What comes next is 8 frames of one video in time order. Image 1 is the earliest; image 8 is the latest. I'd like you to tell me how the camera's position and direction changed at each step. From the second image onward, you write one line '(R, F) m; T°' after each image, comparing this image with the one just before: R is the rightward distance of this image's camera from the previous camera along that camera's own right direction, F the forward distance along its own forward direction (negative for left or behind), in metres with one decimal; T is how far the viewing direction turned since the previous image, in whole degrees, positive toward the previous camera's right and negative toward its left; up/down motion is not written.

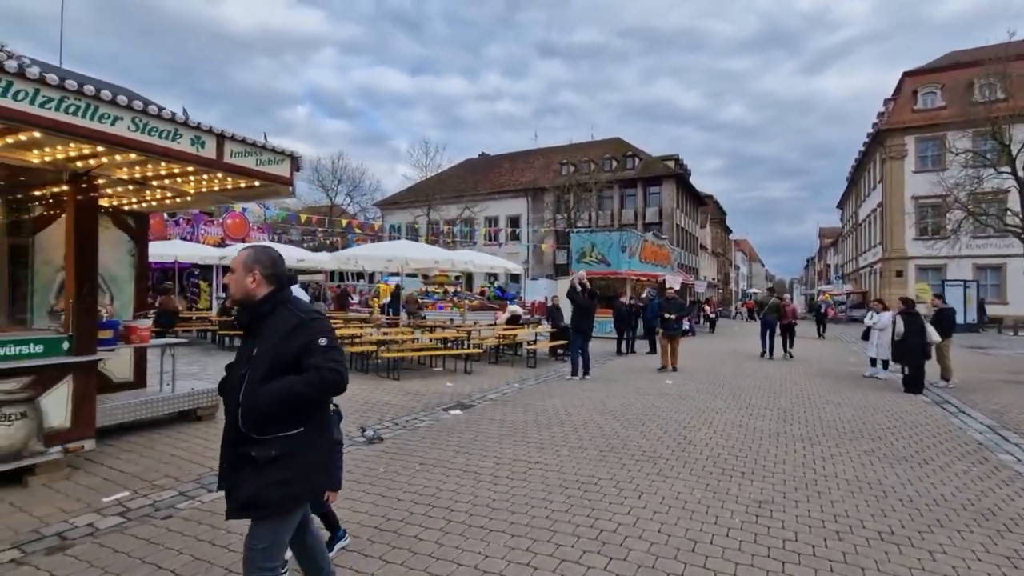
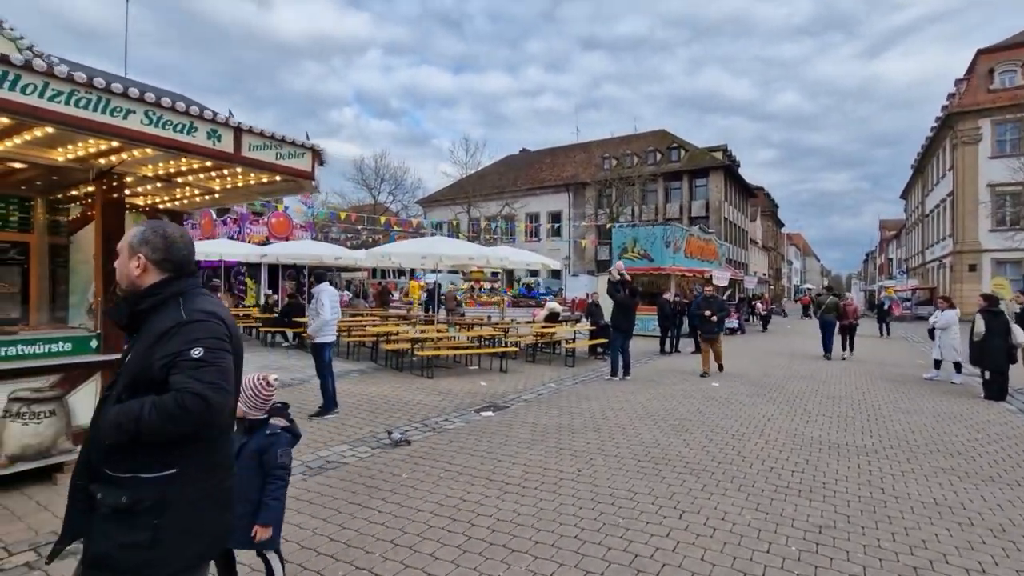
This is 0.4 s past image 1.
(+0.1, +0.4) m; -5°
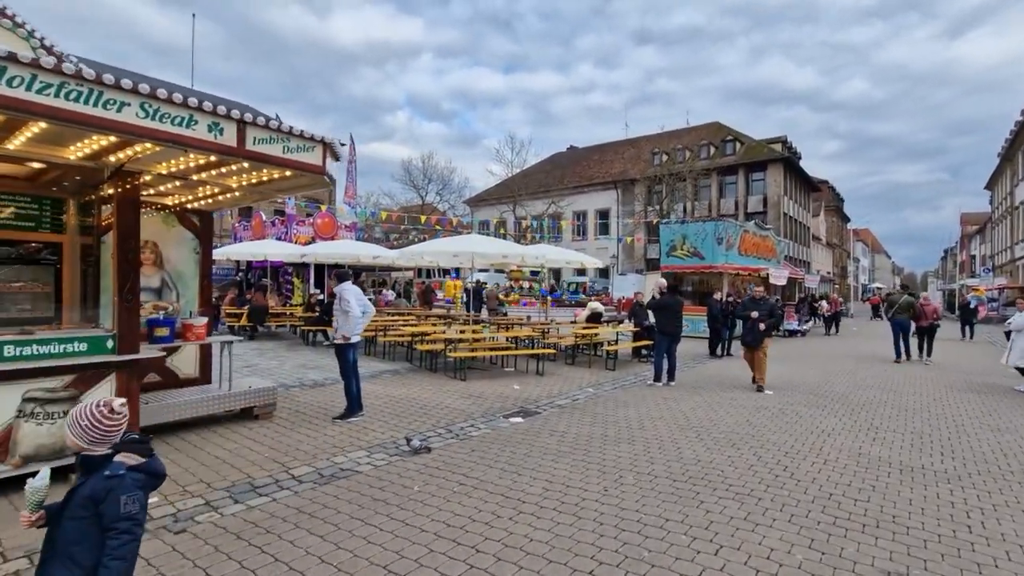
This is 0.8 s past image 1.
(+0.3, +0.4) m; -6°
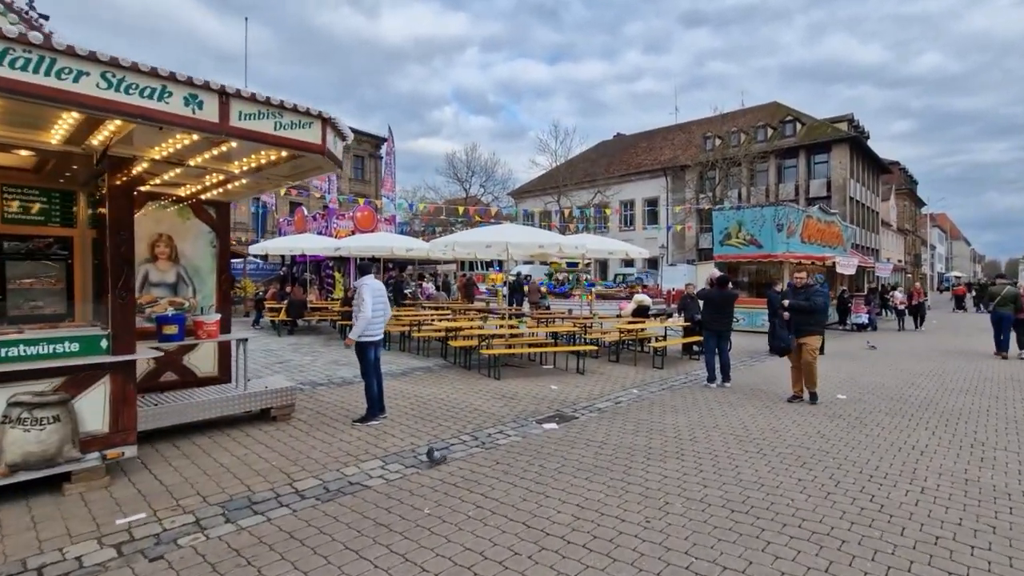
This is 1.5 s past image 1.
(+0.2, +0.7) m; -5°
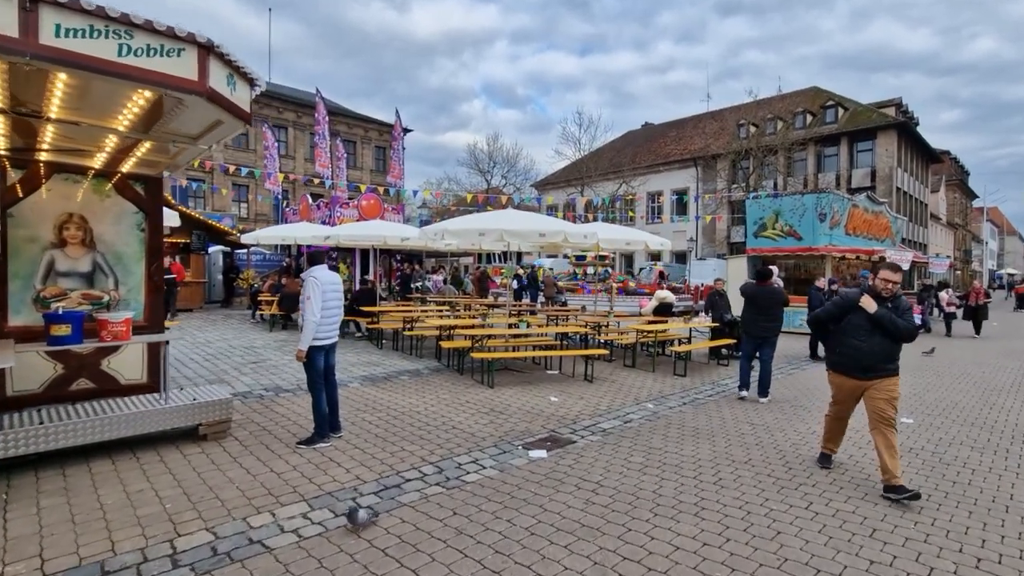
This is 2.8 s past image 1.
(+0.5, +1.3) m; -3°
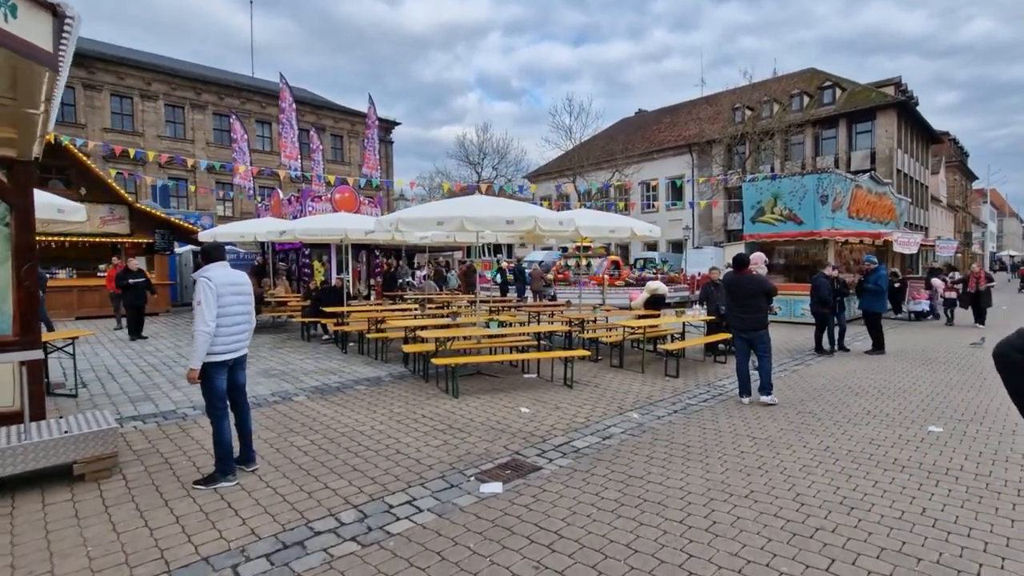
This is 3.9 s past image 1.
(+0.5, +1.0) m; 0°
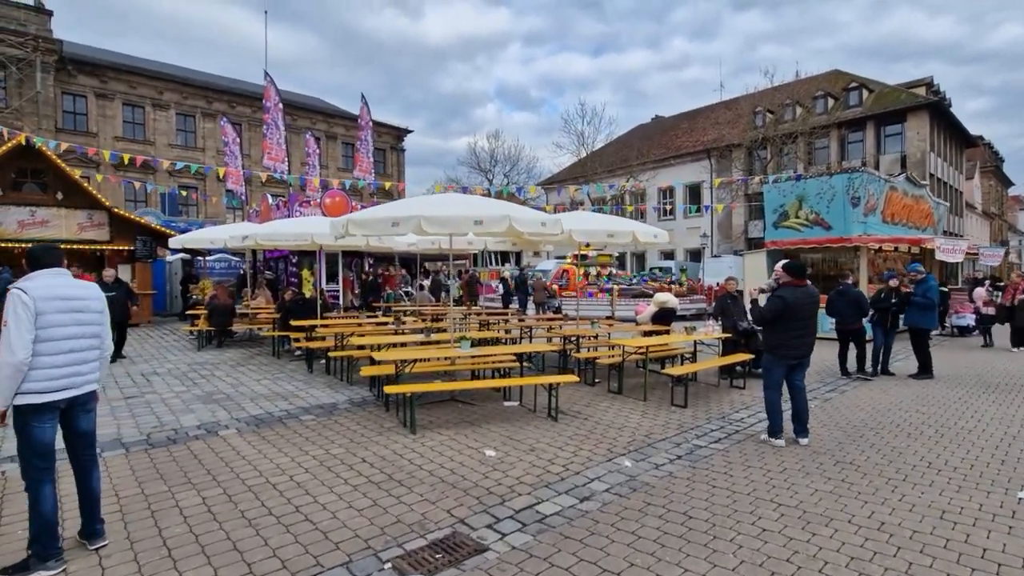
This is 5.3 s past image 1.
(+0.6, +1.3) m; -2°
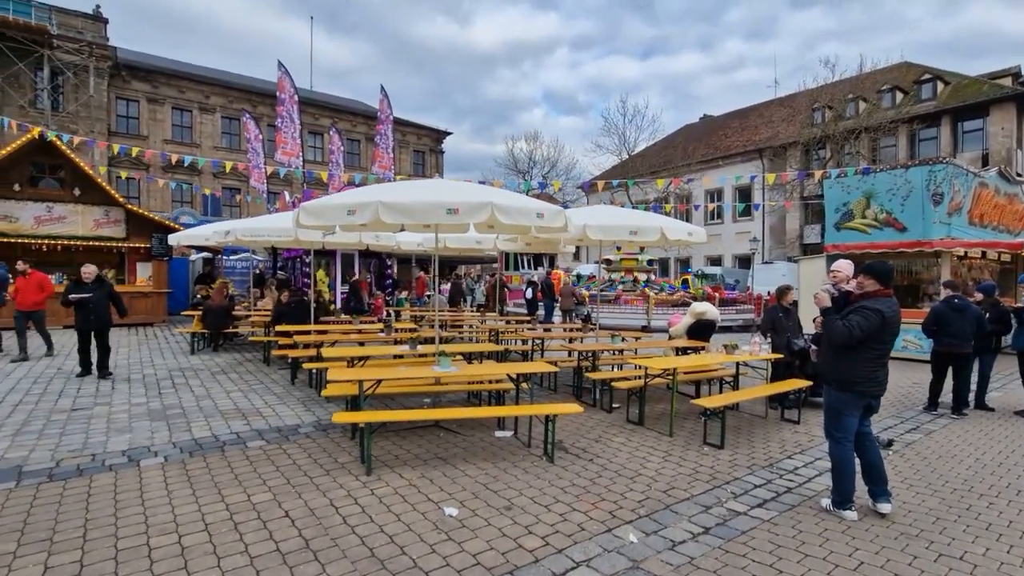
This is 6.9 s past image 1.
(+0.6, +1.3) m; -5°
